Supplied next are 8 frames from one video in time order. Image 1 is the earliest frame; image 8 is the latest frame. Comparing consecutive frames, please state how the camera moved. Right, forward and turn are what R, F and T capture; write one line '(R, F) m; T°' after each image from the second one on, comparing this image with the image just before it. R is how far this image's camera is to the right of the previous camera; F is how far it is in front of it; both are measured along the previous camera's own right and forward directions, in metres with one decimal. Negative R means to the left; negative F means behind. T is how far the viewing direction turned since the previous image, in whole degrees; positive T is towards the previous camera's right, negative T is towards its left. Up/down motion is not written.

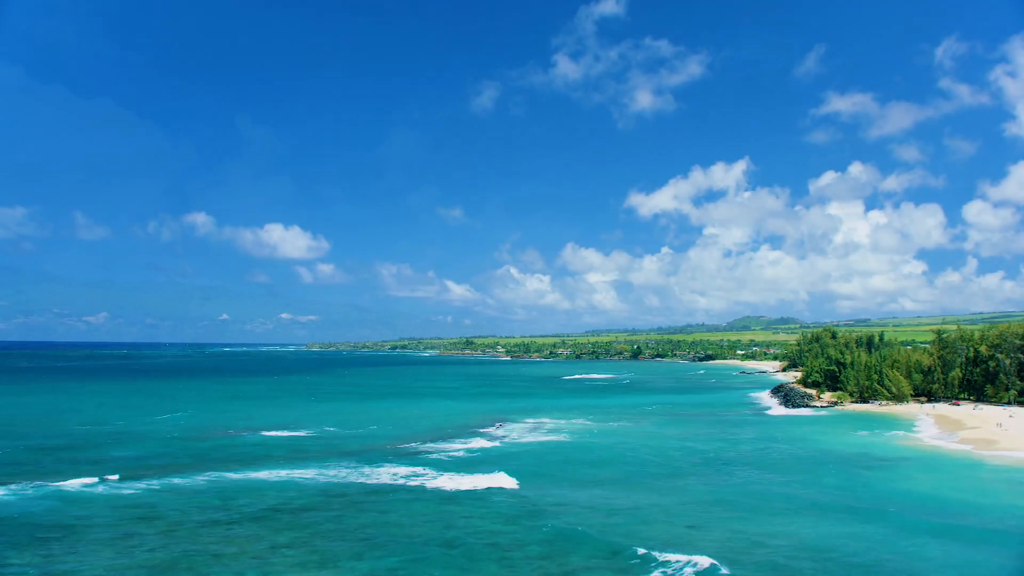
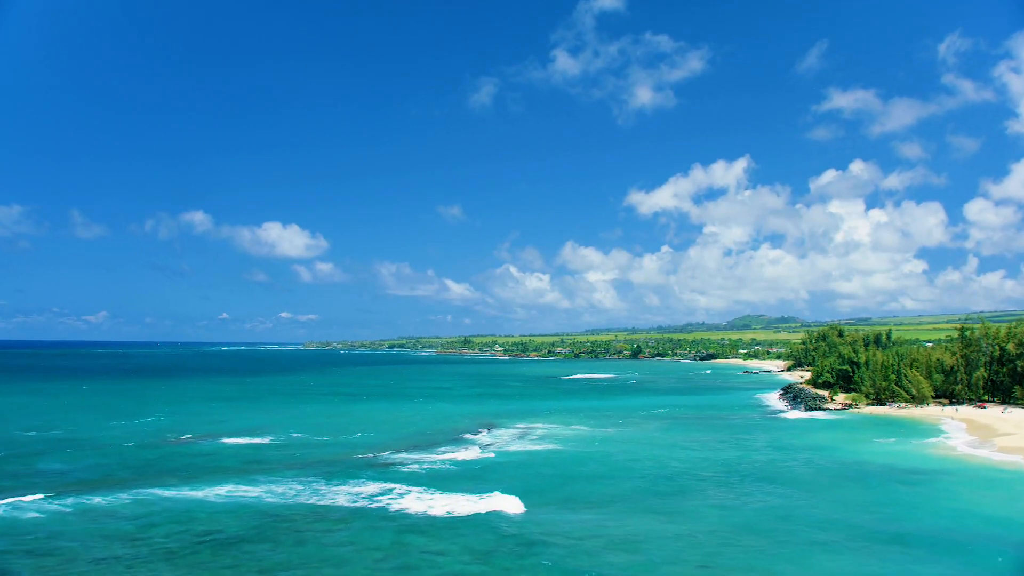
(+1.1, +5.5) m; 0°
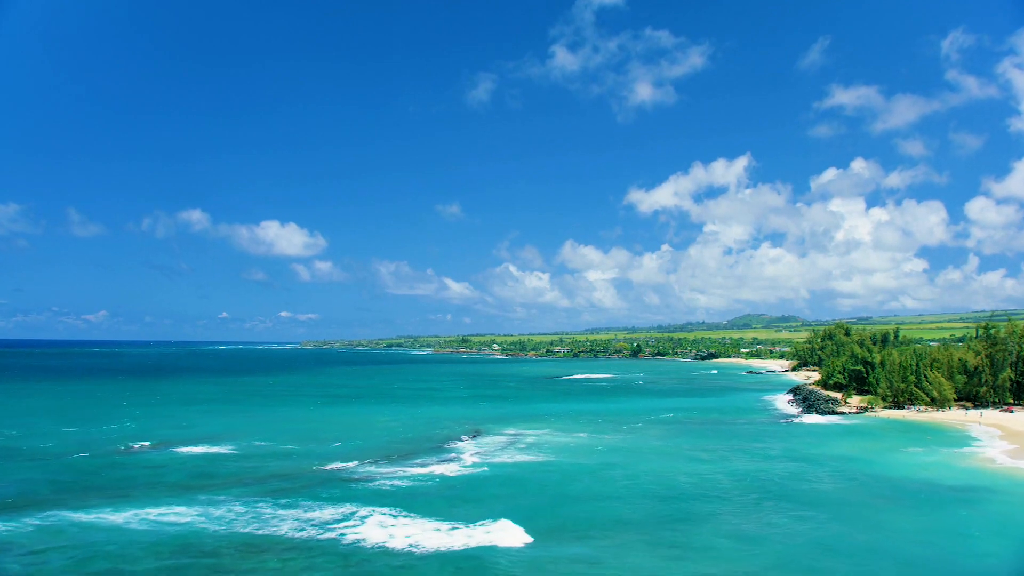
(+1.0, +5.1) m; 0°
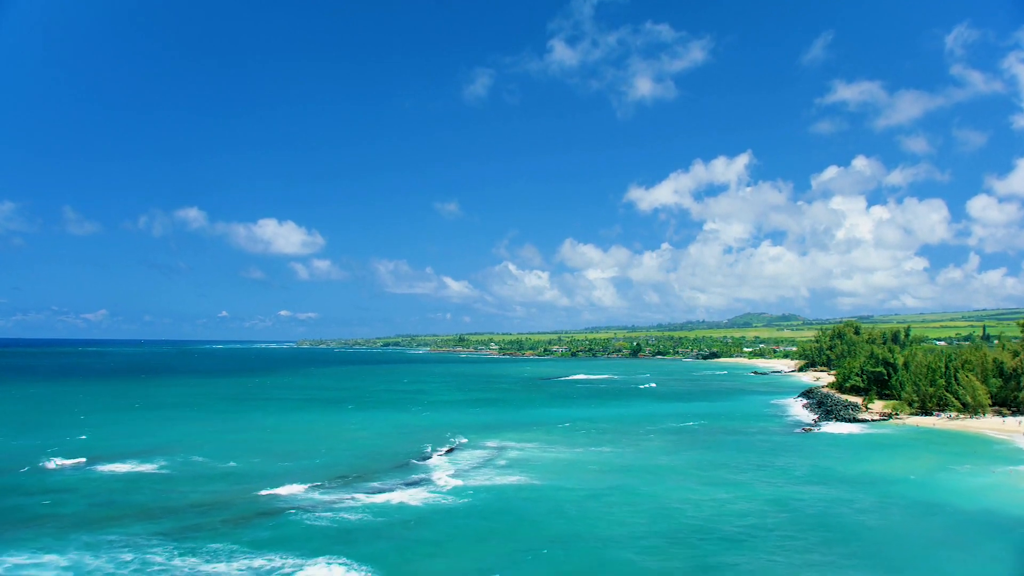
(+1.4, +6.7) m; 0°
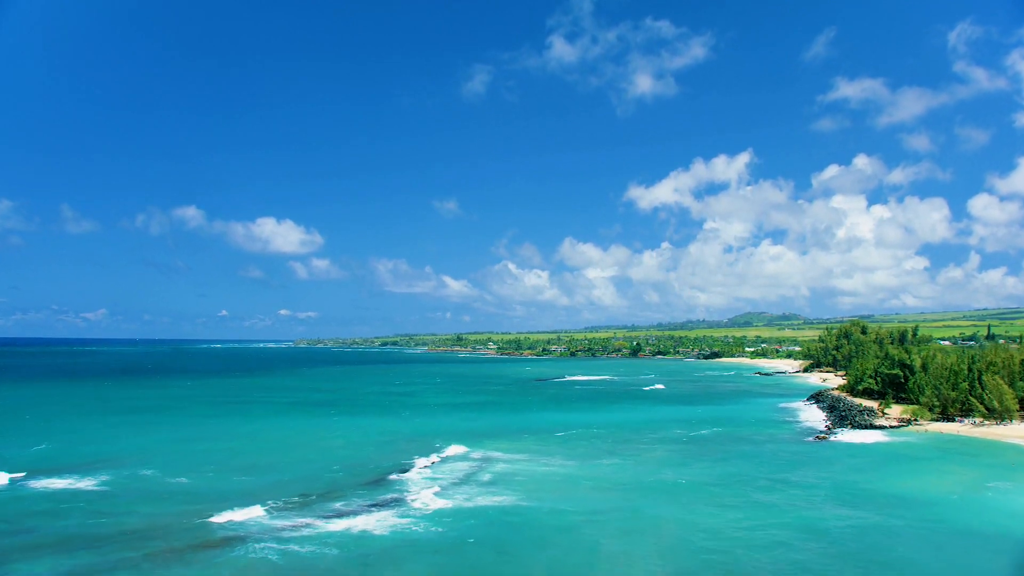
(+0.9, +4.4) m; 0°
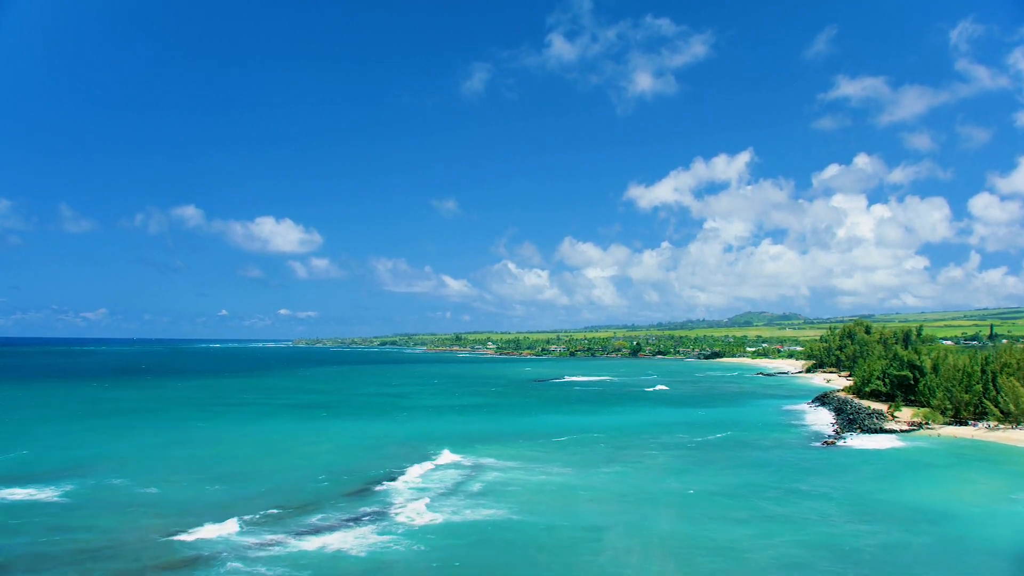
(+0.4, +2.3) m; 0°
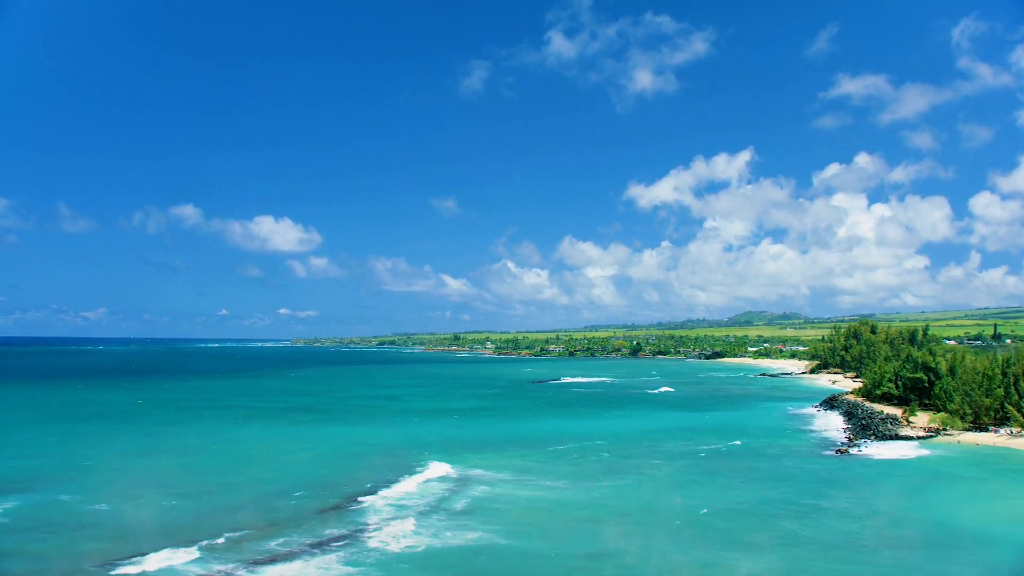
(+0.6, +3.2) m; 0°
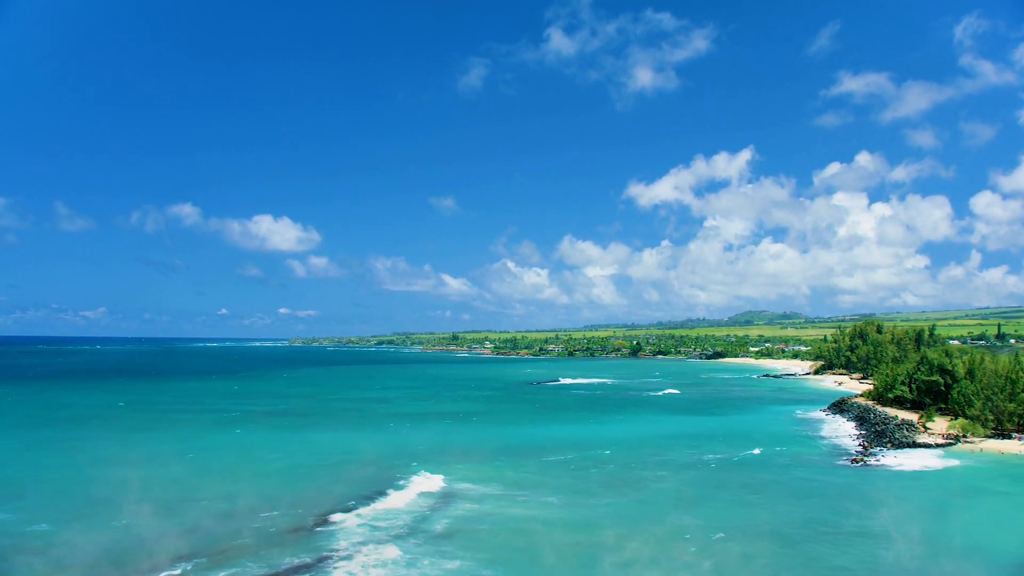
(+0.6, +3.2) m; 0°
